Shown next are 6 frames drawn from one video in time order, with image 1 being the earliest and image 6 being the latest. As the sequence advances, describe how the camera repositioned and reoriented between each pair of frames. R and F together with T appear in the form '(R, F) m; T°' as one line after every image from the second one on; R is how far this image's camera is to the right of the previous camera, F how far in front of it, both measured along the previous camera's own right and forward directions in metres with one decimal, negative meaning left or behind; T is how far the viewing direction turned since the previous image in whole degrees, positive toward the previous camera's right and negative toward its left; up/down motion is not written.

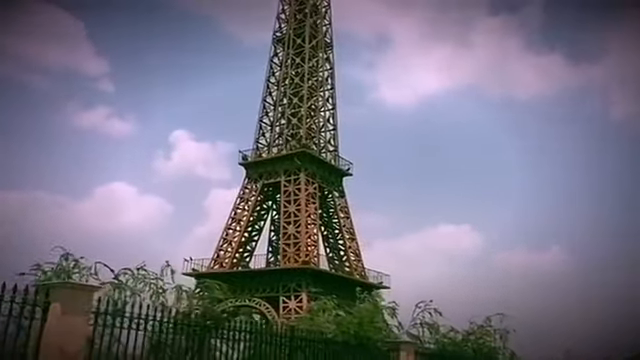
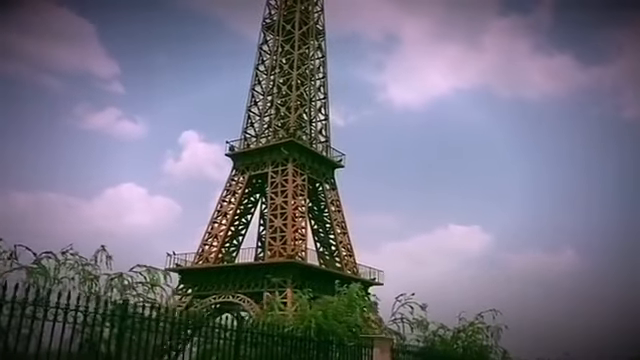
(+0.8, +1.2) m; -1°
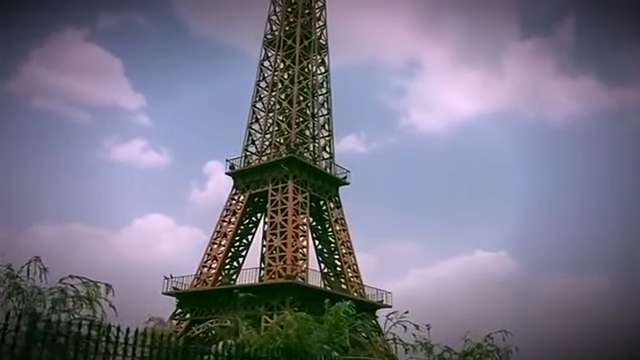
(+0.8, +1.1) m; -2°
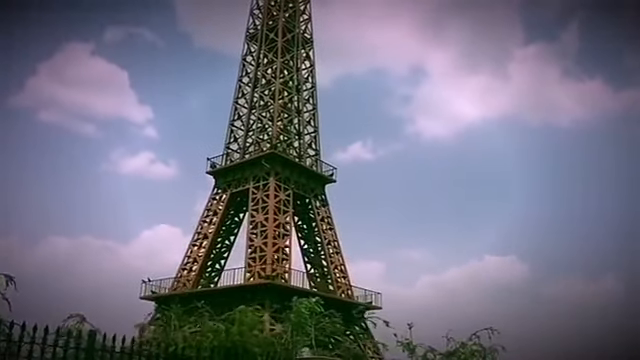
(+0.9, +1.1) m; -1°
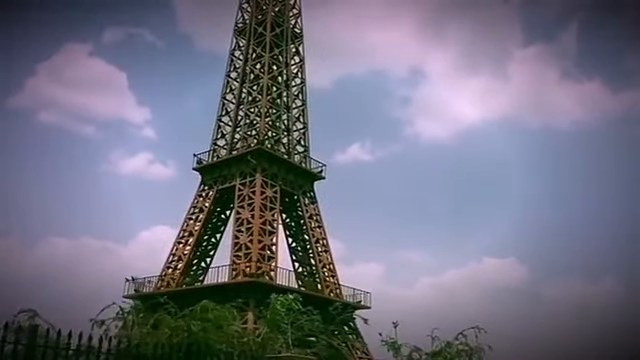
(+0.4, +0.5) m; 0°
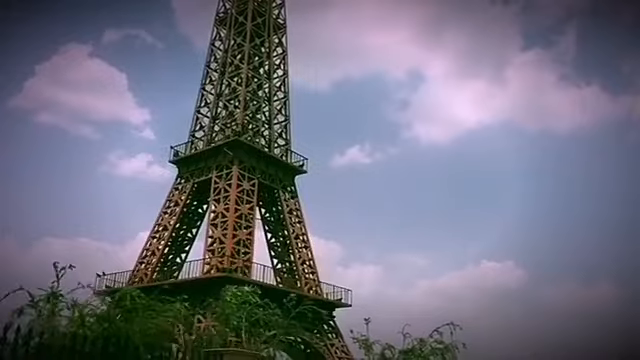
(+0.7, +0.8) m; 0°
